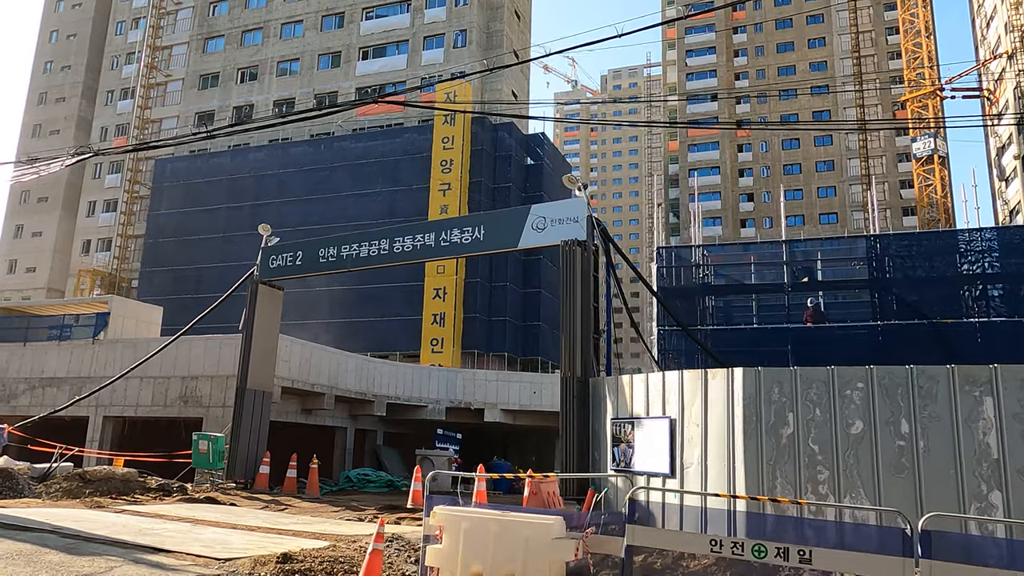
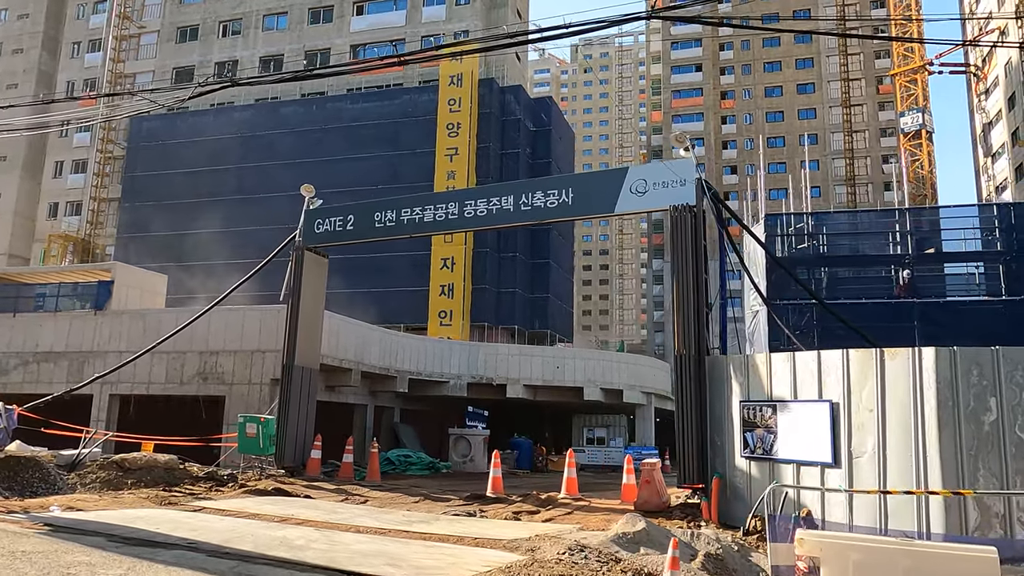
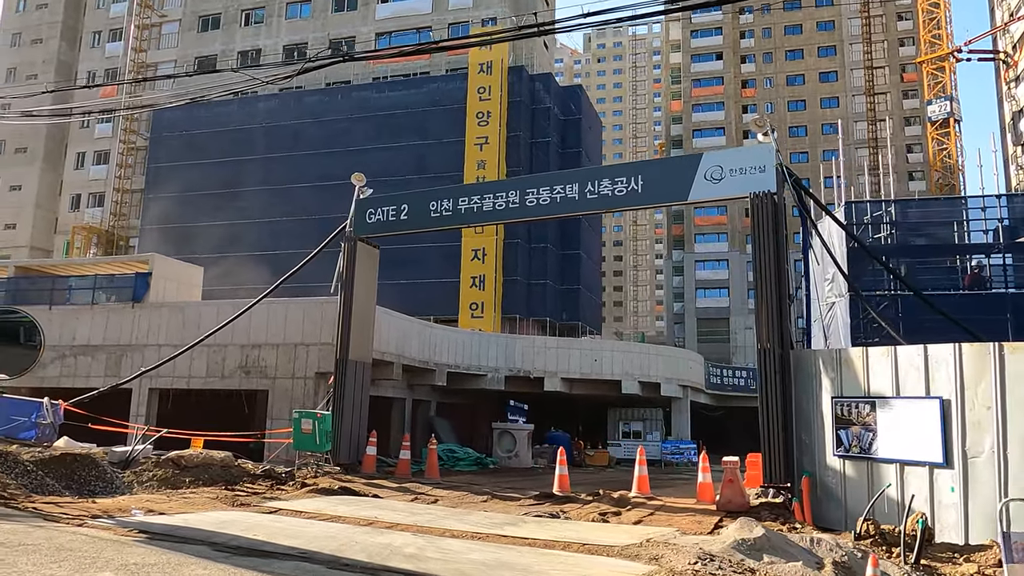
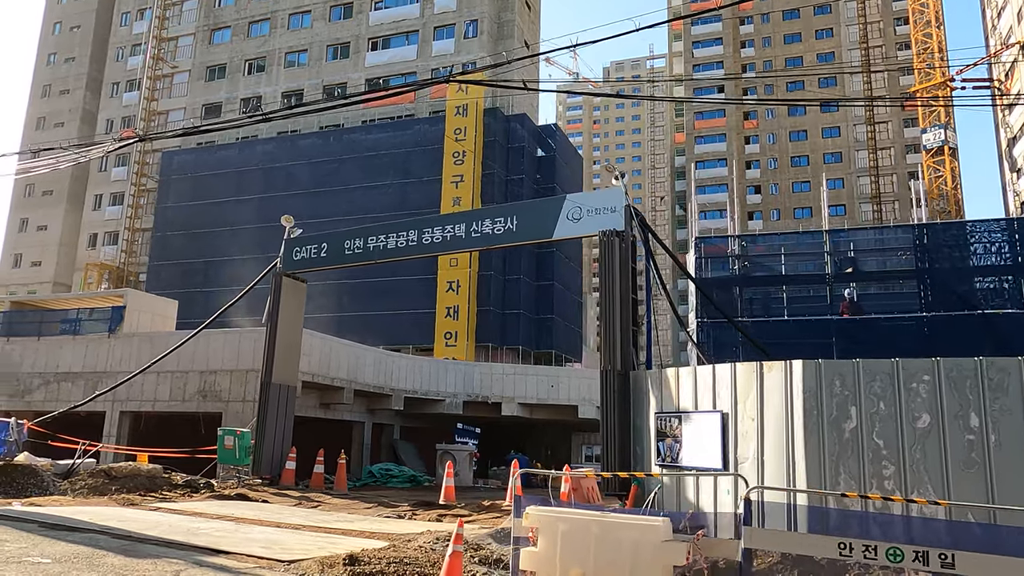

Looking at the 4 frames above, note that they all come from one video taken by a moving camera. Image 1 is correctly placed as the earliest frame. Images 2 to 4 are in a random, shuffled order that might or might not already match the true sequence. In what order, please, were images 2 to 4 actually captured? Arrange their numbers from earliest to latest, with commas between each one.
4, 2, 3
